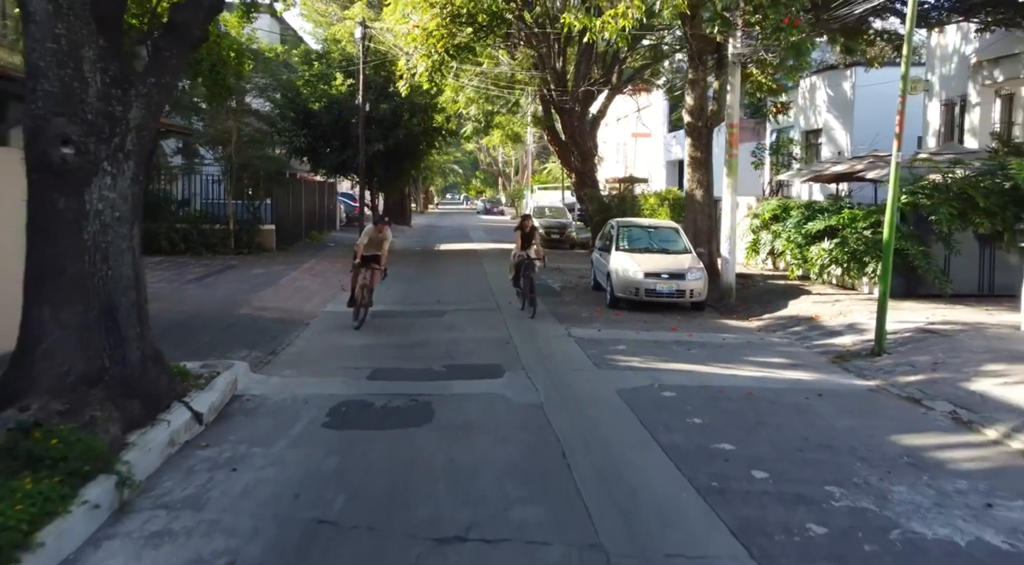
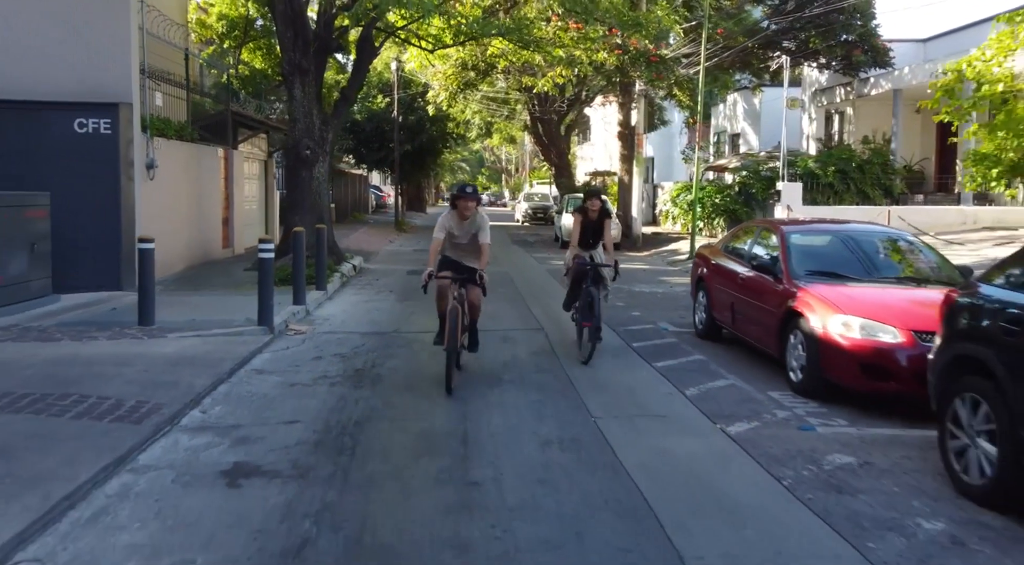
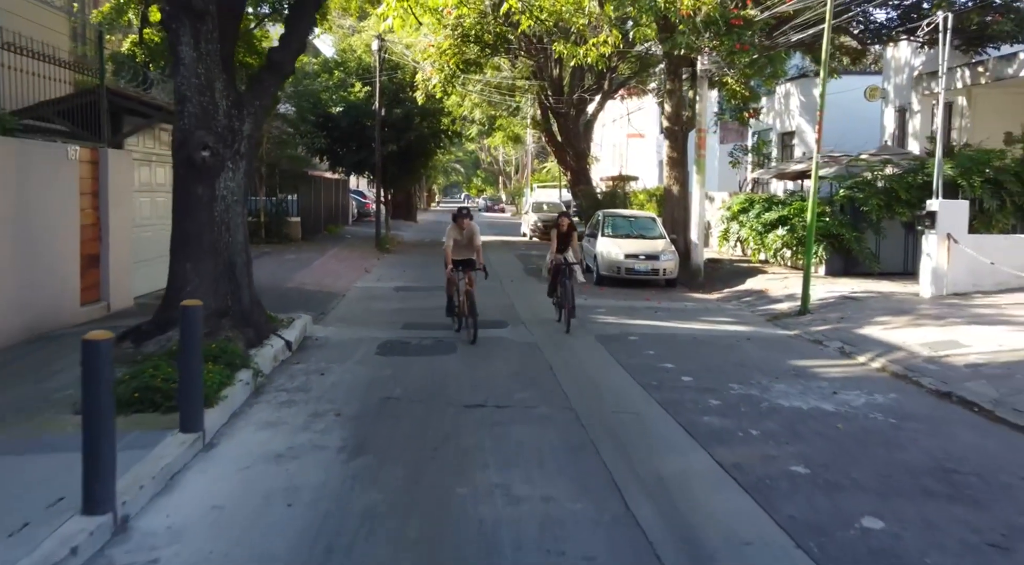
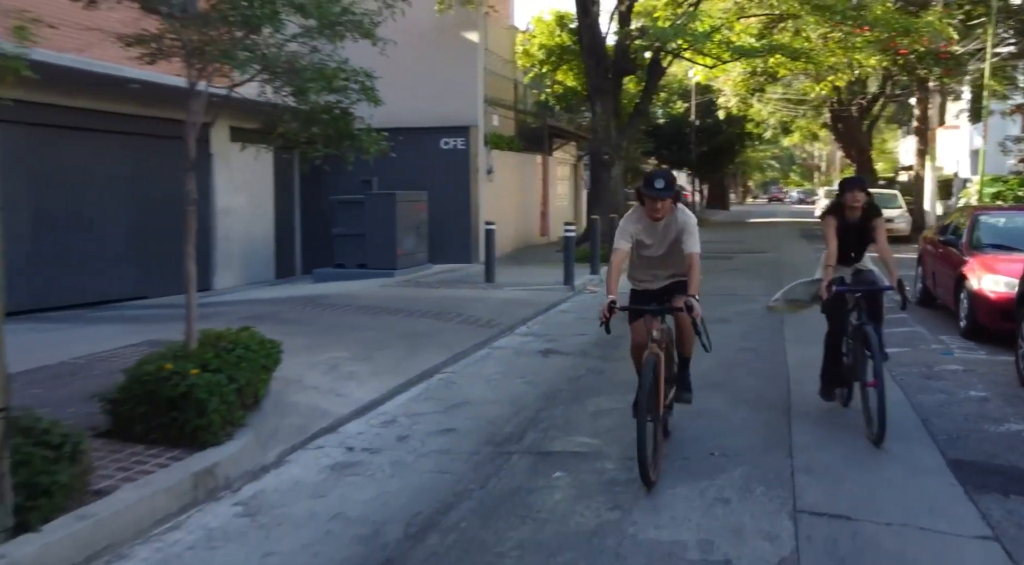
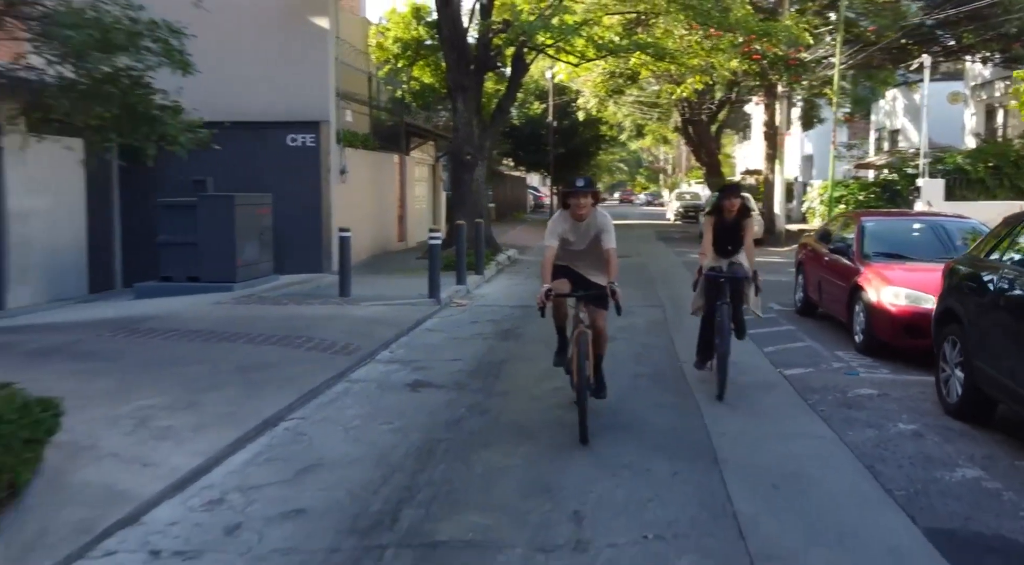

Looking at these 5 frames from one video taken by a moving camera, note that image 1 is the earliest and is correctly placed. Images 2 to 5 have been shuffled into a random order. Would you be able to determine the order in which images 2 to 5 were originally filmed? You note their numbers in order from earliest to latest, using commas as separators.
3, 2, 5, 4
